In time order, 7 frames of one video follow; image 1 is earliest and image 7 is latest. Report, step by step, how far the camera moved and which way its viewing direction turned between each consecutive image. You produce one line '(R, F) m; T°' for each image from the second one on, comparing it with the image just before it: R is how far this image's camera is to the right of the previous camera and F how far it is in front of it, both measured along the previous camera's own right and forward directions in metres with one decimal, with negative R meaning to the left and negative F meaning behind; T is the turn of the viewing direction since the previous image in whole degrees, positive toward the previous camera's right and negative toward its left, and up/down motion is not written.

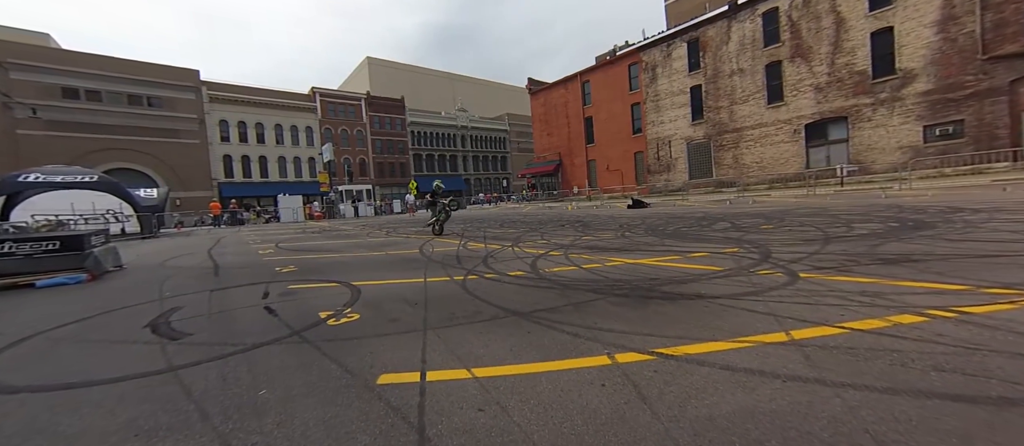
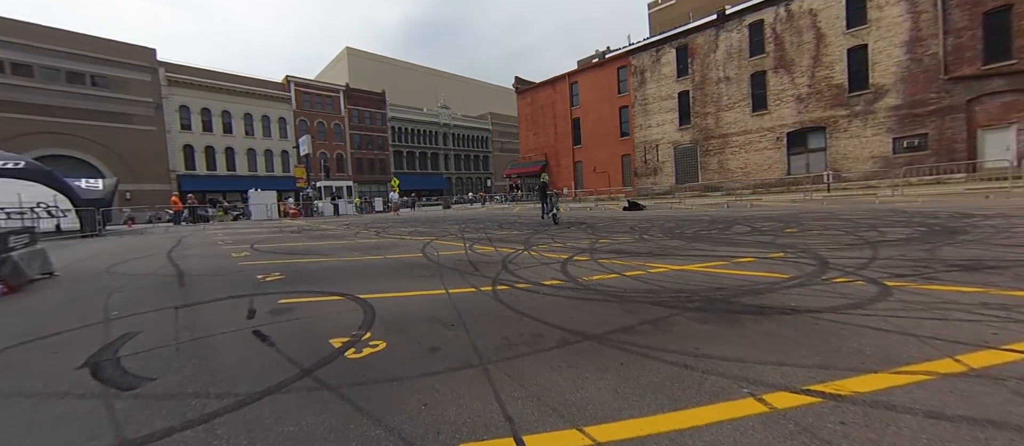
(-0.9, +0.9) m; +4°
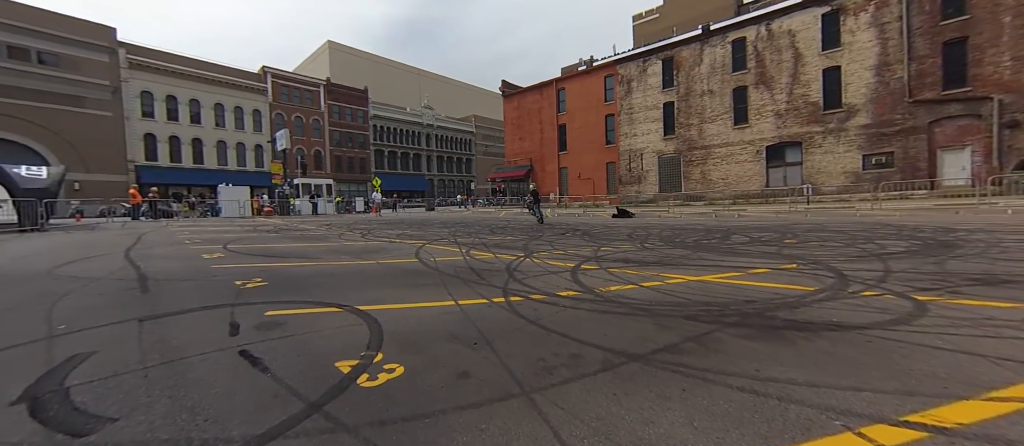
(-0.5, +0.4) m; +3°
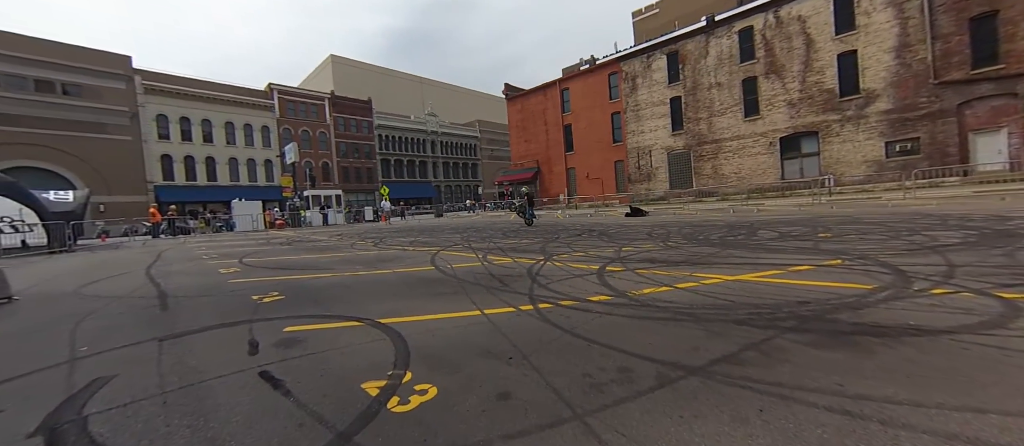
(-0.2, +0.3) m; -1°
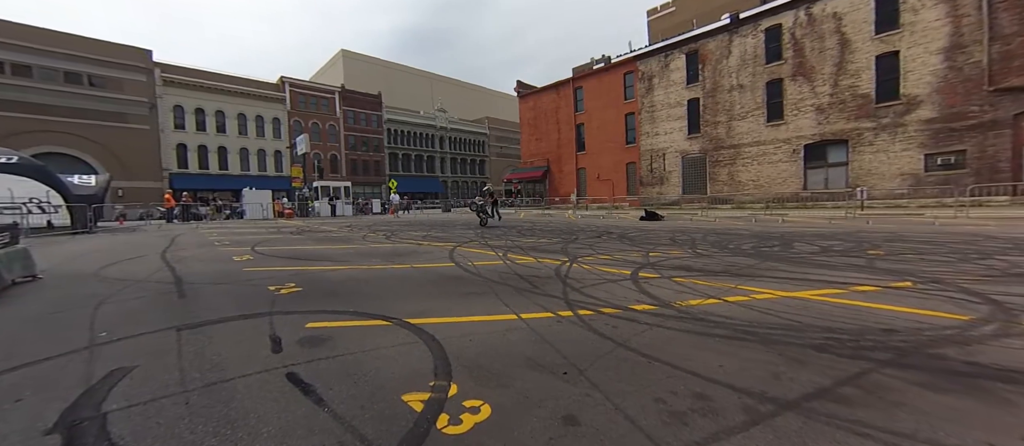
(-0.4, +0.4) m; 0°
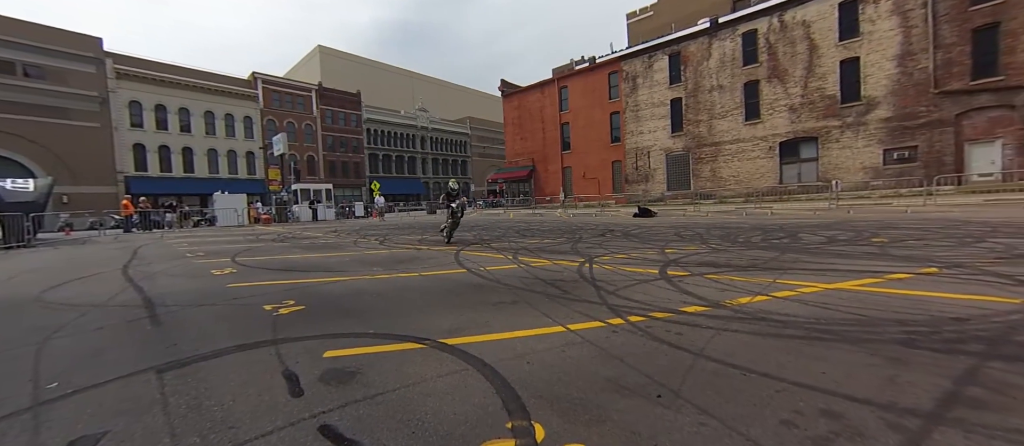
(-0.6, +0.5) m; +3°
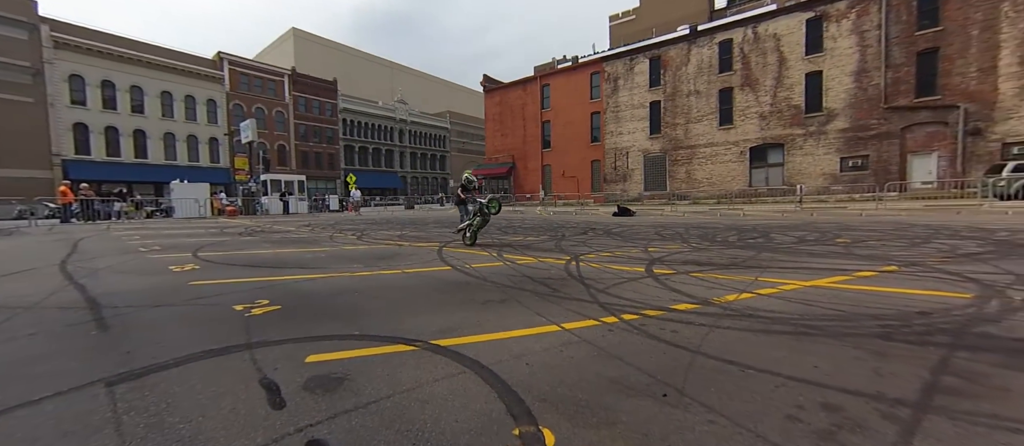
(-0.2, +0.1) m; +3°
